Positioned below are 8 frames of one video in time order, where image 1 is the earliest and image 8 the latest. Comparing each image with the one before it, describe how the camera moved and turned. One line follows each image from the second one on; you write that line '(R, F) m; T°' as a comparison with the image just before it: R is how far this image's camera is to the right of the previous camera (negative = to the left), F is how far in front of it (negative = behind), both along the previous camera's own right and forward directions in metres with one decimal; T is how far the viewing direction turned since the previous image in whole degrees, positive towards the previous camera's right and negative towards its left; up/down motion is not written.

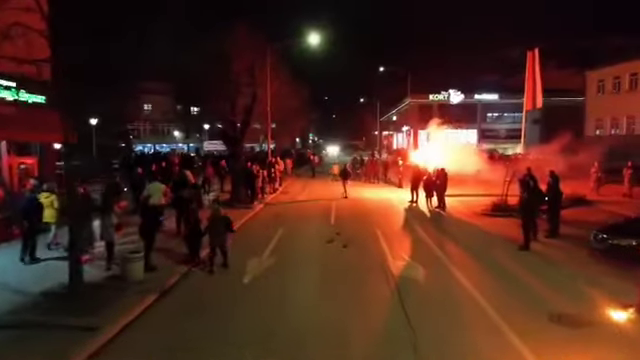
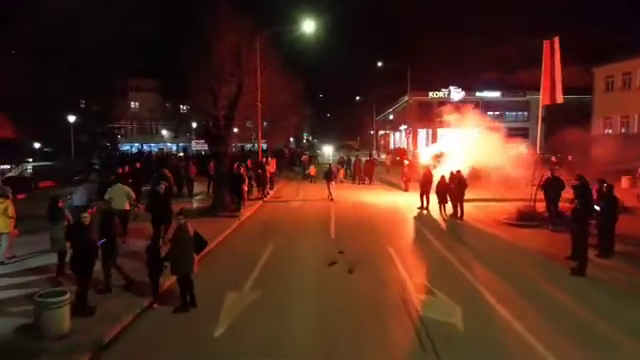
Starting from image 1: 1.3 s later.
(-0.1, +3.2) m; +1°
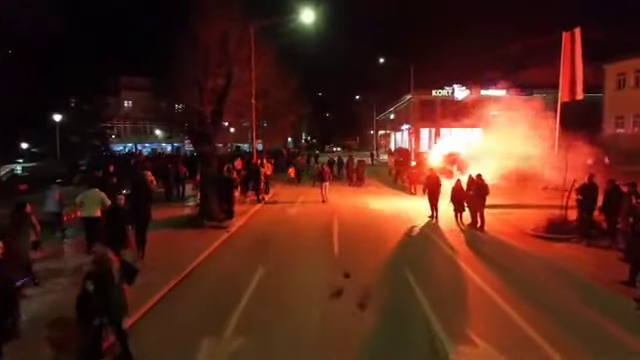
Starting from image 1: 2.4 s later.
(-0.1, +2.4) m; 0°
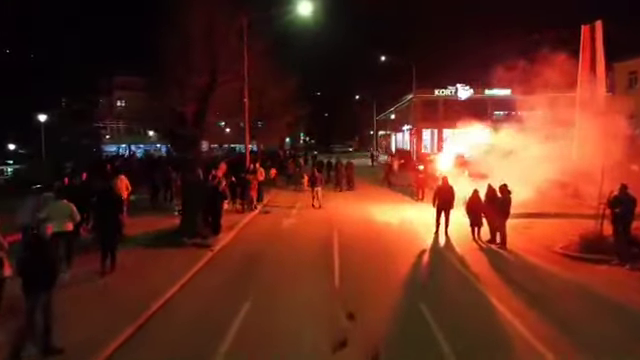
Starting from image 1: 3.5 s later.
(0.0, +2.2) m; 0°
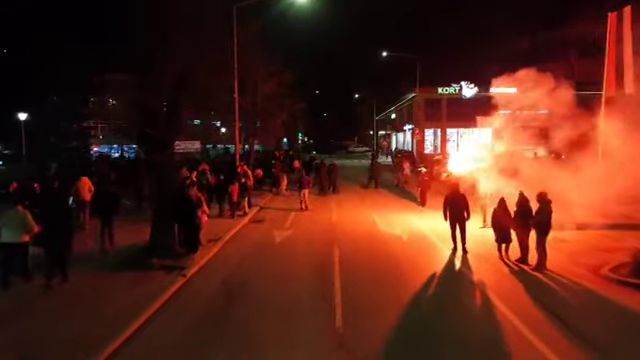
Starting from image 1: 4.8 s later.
(0.0, +2.5) m; 0°
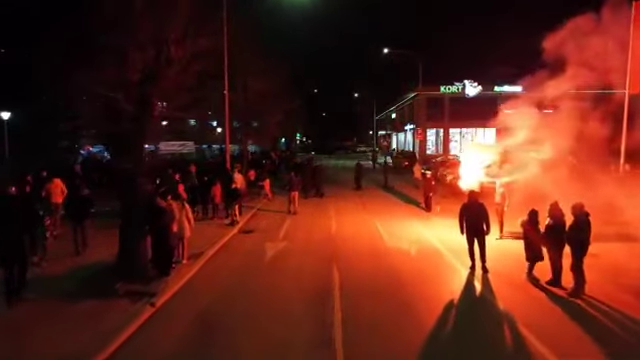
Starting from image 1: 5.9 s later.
(0.0, +1.9) m; 0°
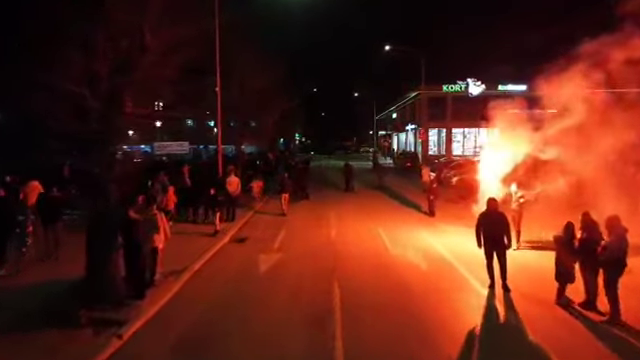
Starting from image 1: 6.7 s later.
(0.0, +1.5) m; 0°
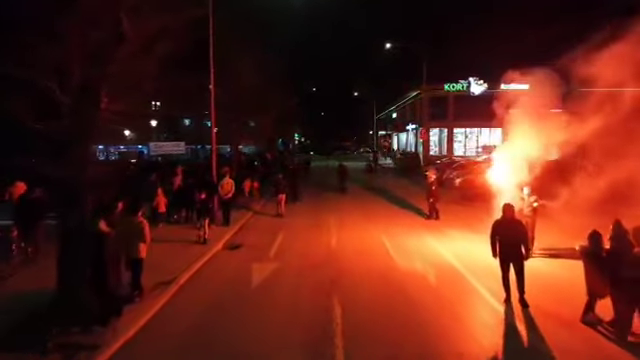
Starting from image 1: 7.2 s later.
(0.0, +1.0) m; 0°
